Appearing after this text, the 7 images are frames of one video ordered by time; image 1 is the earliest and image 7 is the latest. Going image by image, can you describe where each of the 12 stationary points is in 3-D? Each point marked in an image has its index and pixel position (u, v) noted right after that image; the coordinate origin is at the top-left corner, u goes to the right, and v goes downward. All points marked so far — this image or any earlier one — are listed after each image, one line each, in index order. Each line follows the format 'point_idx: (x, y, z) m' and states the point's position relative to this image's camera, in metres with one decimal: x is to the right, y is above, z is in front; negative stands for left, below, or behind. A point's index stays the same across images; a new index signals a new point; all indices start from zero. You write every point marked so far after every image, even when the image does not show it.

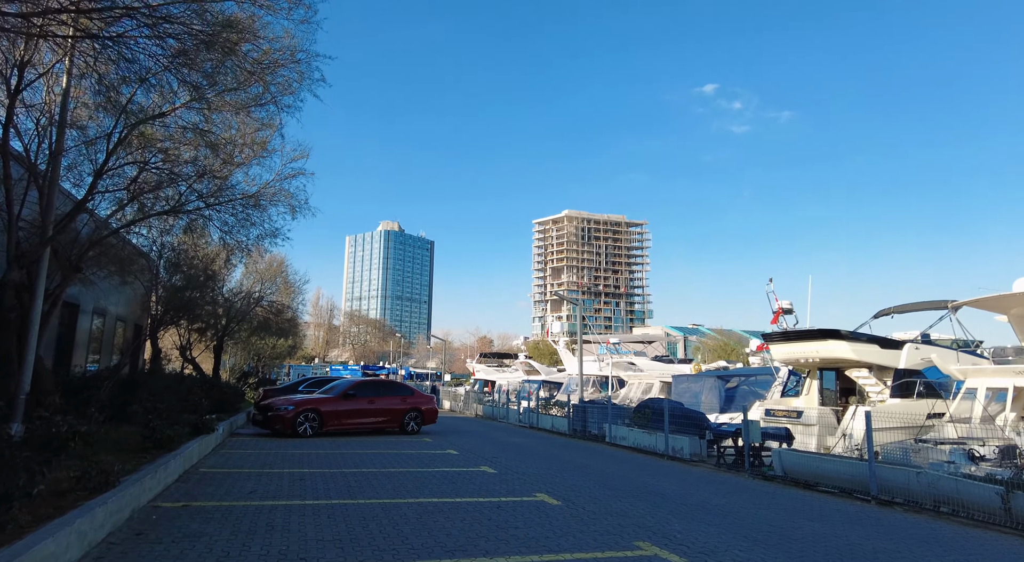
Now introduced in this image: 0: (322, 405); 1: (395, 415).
0: (-4.7, -3.0, +16.2) m
1: (-3.1, -3.6, +17.5) m
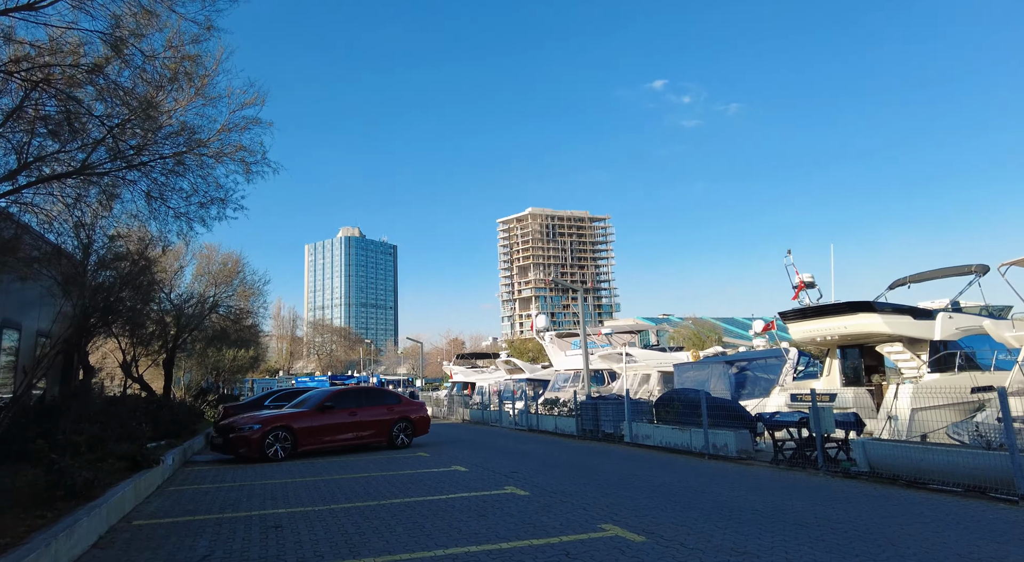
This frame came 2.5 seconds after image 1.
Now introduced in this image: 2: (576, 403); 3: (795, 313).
0: (-4.5, -2.9, +13.6) m
1: (-2.9, -3.3, +14.9) m
2: (+1.8, -3.4, +18.7) m
3: (+8.5, -1.0, +19.9) m
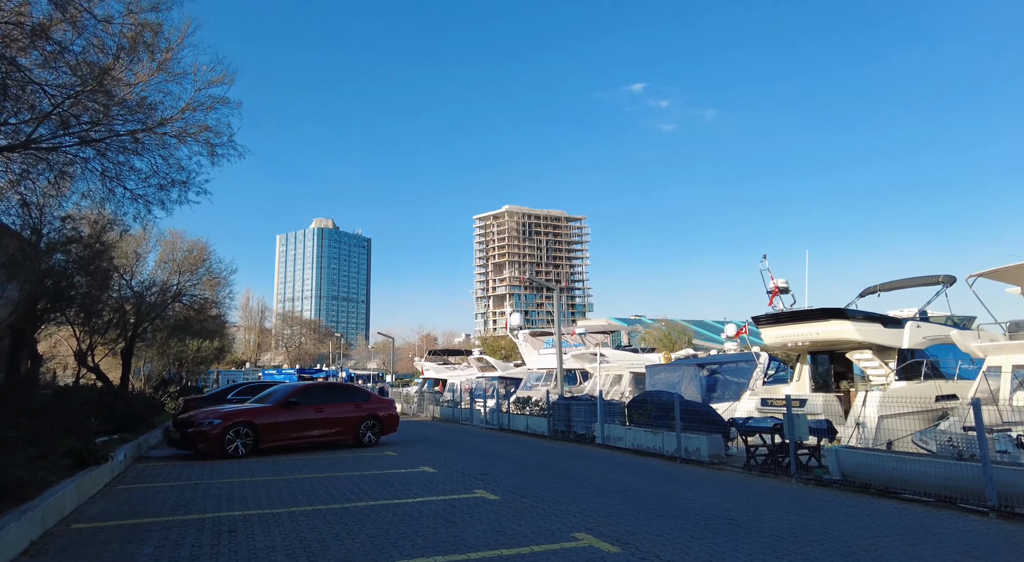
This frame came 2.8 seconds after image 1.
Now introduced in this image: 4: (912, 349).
0: (-5.1, -2.7, +13.1) m
1: (-3.6, -3.2, +14.5) m
2: (+1.0, -3.4, +18.4) m
3: (+7.7, -1.1, +19.9) m
4: (+11.2, -1.9, +18.3) m
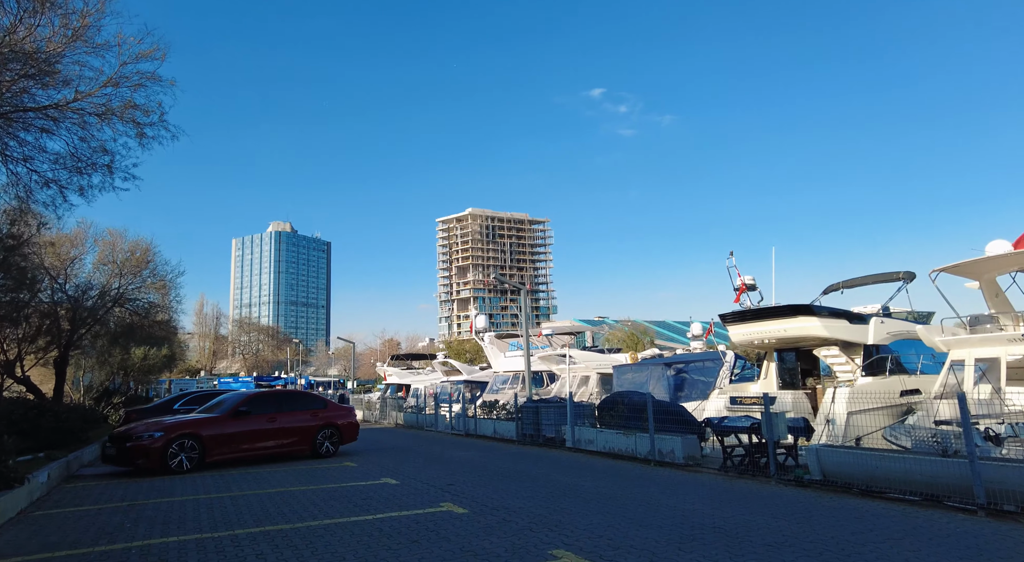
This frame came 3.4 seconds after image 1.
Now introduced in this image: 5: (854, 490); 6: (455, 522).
0: (-5.7, -2.7, +12.1) m
1: (-4.3, -3.2, +13.6) m
2: (+0.1, -3.4, +17.8) m
3: (+6.7, -1.0, +19.7) m
4: (+10.2, -1.8, +18.2) m
5: (+4.6, -2.9, +8.9) m
6: (-0.6, -2.7, +7.2) m
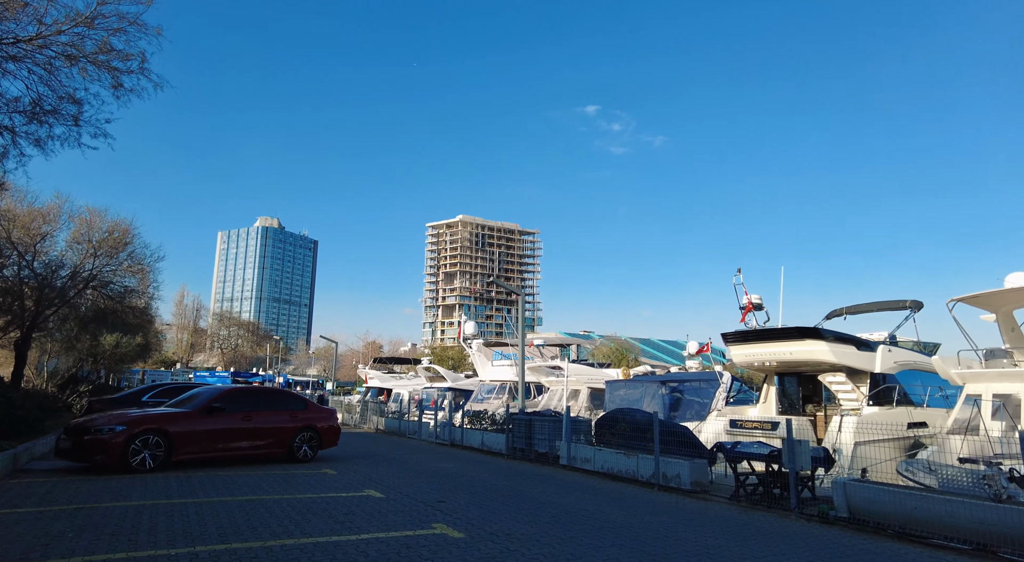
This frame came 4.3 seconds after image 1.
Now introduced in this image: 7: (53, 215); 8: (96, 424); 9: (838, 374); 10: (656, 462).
0: (-5.8, -2.4, +11.1) m
1: (-4.4, -3.0, +12.6) m
2: (-0.1, -3.5, +16.9) m
3: (+6.5, -1.6, +18.9) m
4: (+10.0, -2.5, +17.6) m
5: (+4.6, -3.1, +8.1) m
6: (-0.6, -2.6, +6.3) m
7: (-13.6, +2.0, +19.4) m
8: (-6.7, -2.3, +10.5) m
9: (+9.0, -2.6, +18.2) m
10: (+2.6, -3.2, +11.8) m
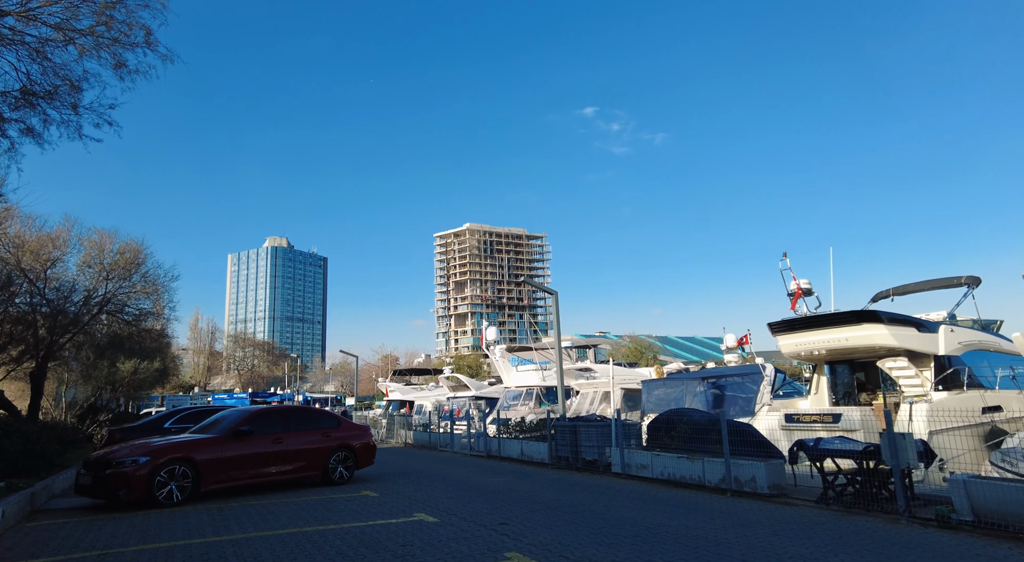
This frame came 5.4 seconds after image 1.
0: (-4.9, -2.6, +10.2) m
1: (-3.5, -3.2, +11.7) m
2: (+0.9, -3.5, +15.9) m
3: (+7.4, -1.2, +17.9) m
4: (+11.0, -1.9, +16.4) m
5: (+5.5, -2.7, +7.1) m
6: (+0.2, -2.5, +5.3) m
7: (-12.8, +1.2, +18.7) m
8: (-5.8, -2.6, +9.6) m
9: (+10.0, -2.0, +17.1) m
10: (+3.5, -3.0, +10.7) m
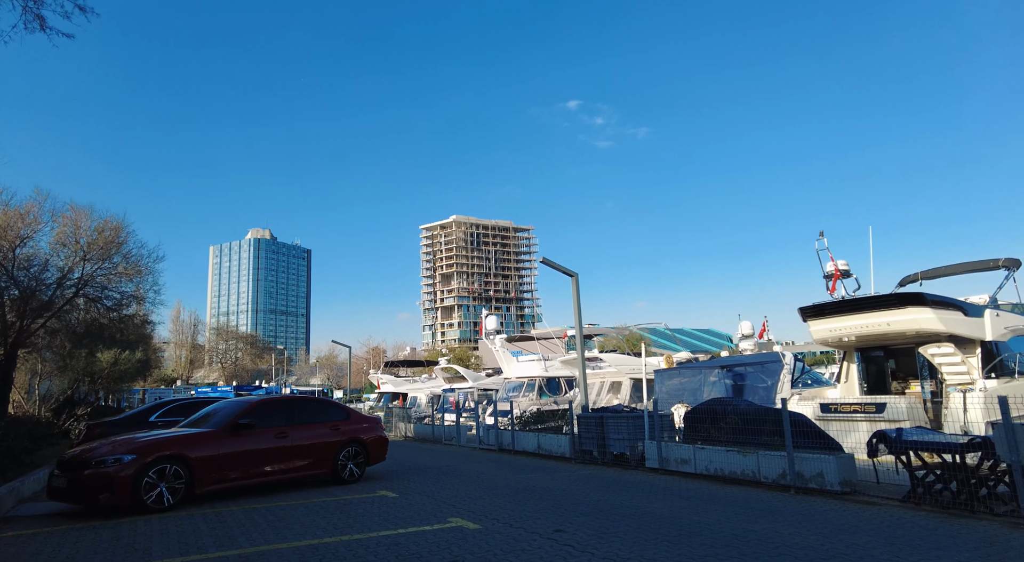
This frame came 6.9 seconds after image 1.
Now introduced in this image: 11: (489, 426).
0: (-4.3, -2.2, +8.9) m
1: (-3.0, -2.7, +10.4) m
2: (+1.3, -3.0, +14.7) m
3: (+7.8, -0.7, +16.8) m
4: (+11.4, -1.4, +15.5) m
5: (+6.1, -2.4, +6.0) m
6: (+0.9, -2.1, +4.1) m
7: (-12.4, +1.7, +17.1) m
8: (-5.2, -2.2, +8.3) m
9: (+10.4, -1.6, +16.1) m
10: (+4.1, -2.6, +9.6) m
11: (-0.6, -4.0, +18.5) m
